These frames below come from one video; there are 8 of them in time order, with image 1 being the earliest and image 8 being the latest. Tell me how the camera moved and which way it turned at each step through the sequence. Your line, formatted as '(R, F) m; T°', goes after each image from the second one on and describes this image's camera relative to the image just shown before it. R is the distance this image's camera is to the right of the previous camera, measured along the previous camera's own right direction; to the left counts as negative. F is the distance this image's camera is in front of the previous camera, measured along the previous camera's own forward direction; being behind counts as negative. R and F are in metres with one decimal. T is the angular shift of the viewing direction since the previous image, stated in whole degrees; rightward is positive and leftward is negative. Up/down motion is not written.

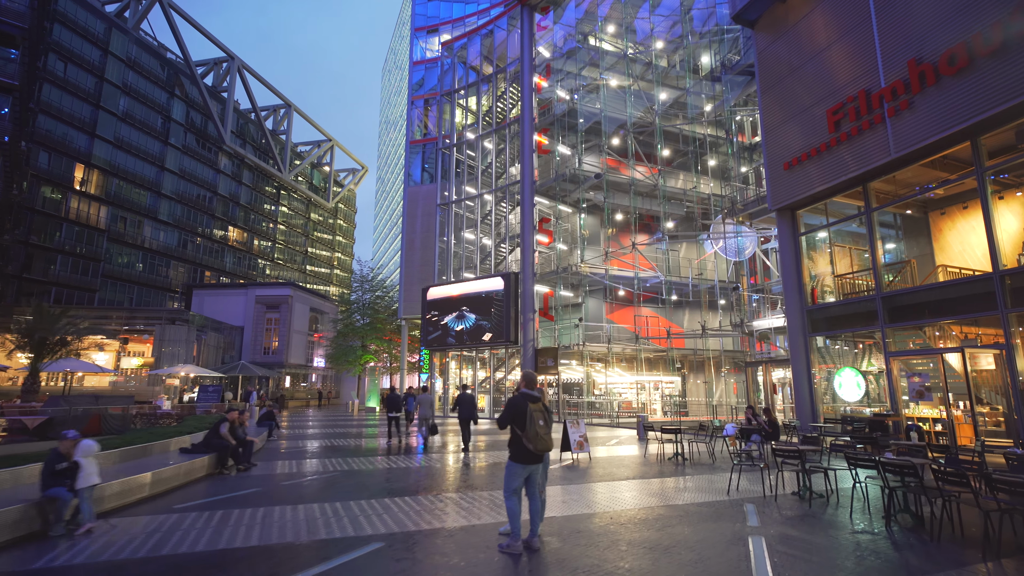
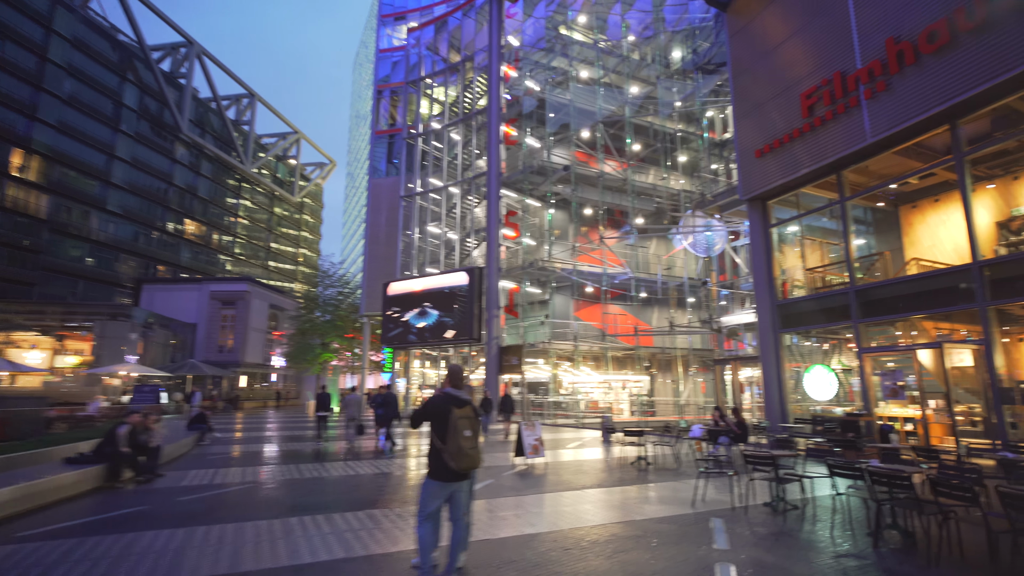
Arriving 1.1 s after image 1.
(+0.4, +1.0) m; +3°
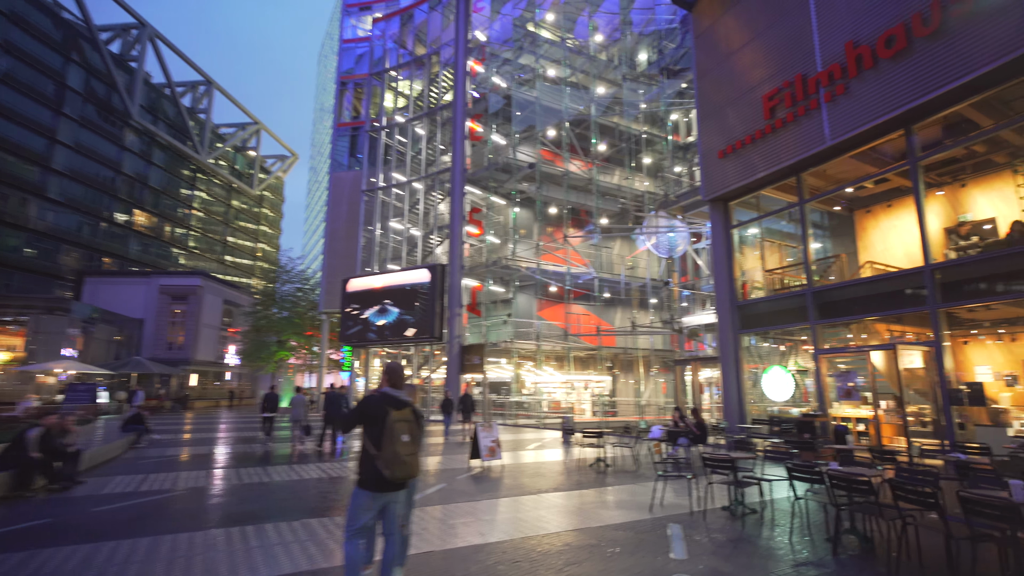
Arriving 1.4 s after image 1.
(+0.1, +0.3) m; +4°
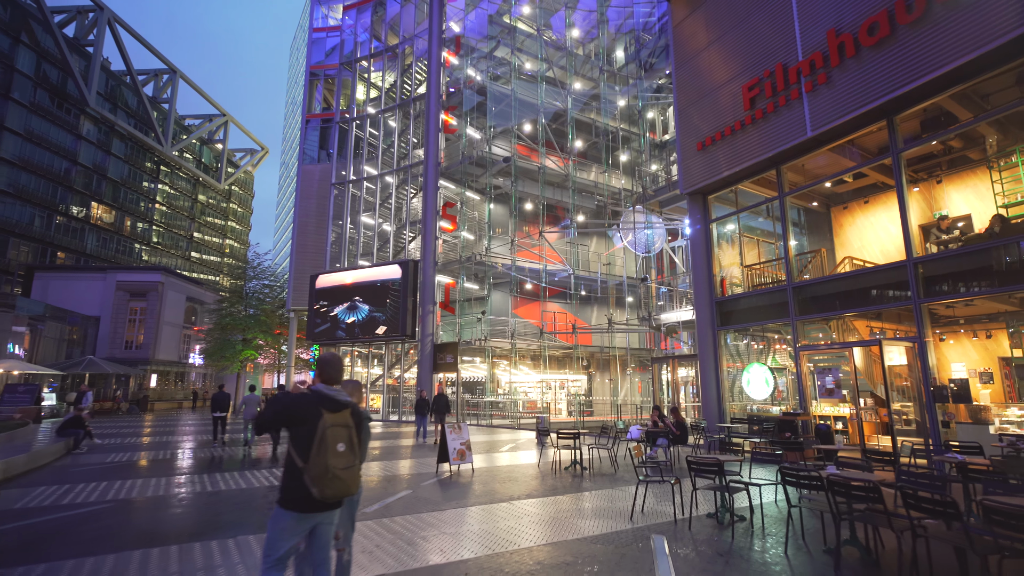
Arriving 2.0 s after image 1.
(+0.1, +0.6) m; +3°
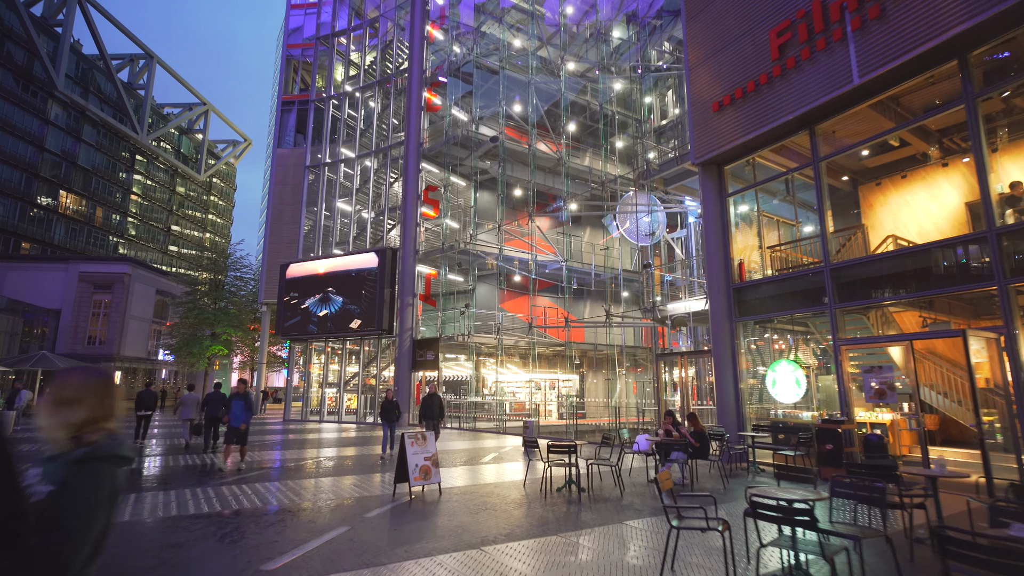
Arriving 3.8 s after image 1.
(+0.1, +1.9) m; +1°
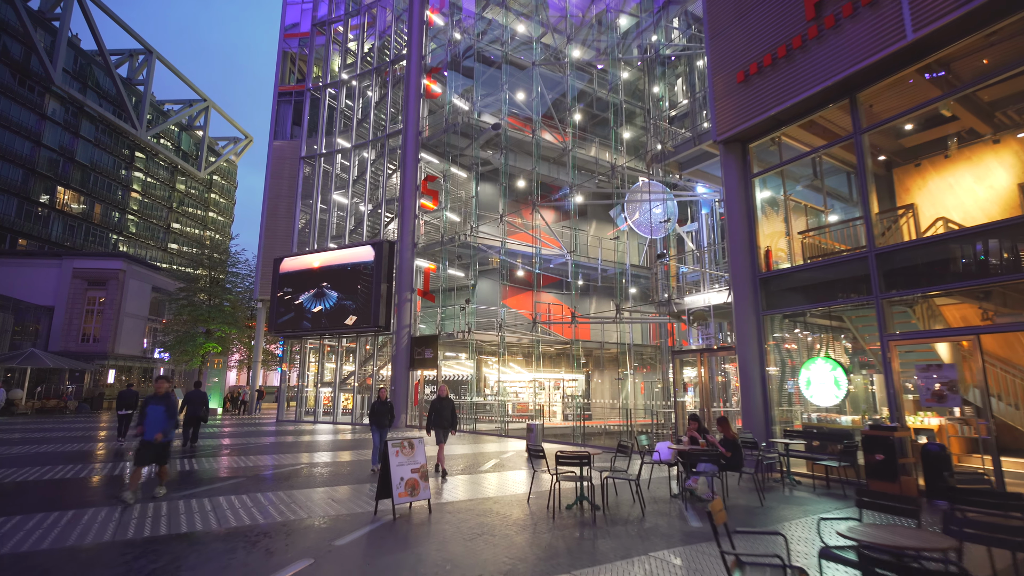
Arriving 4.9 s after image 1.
(0.0, +1.0) m; 0°
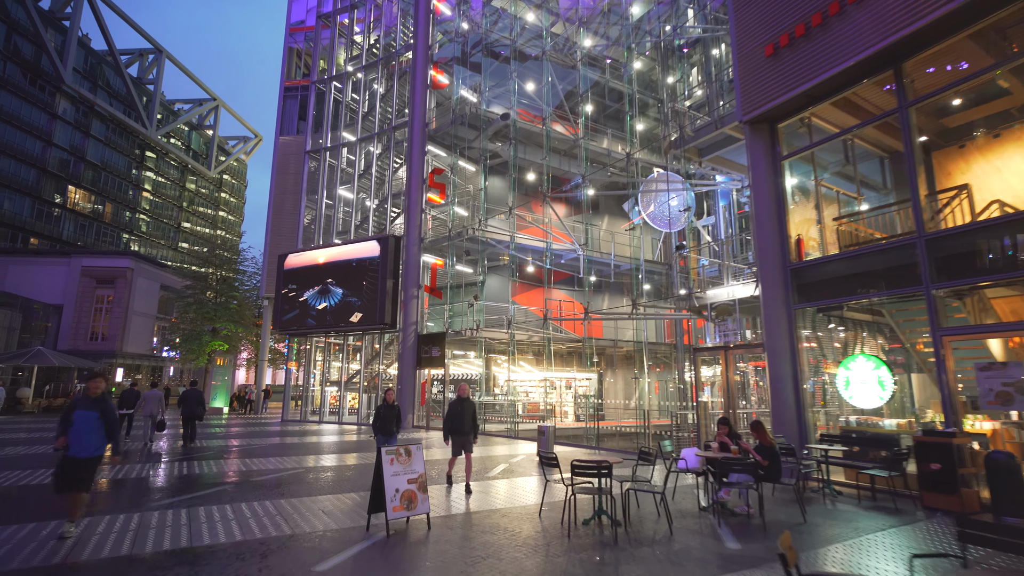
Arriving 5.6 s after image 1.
(0.0, +0.7) m; -1°
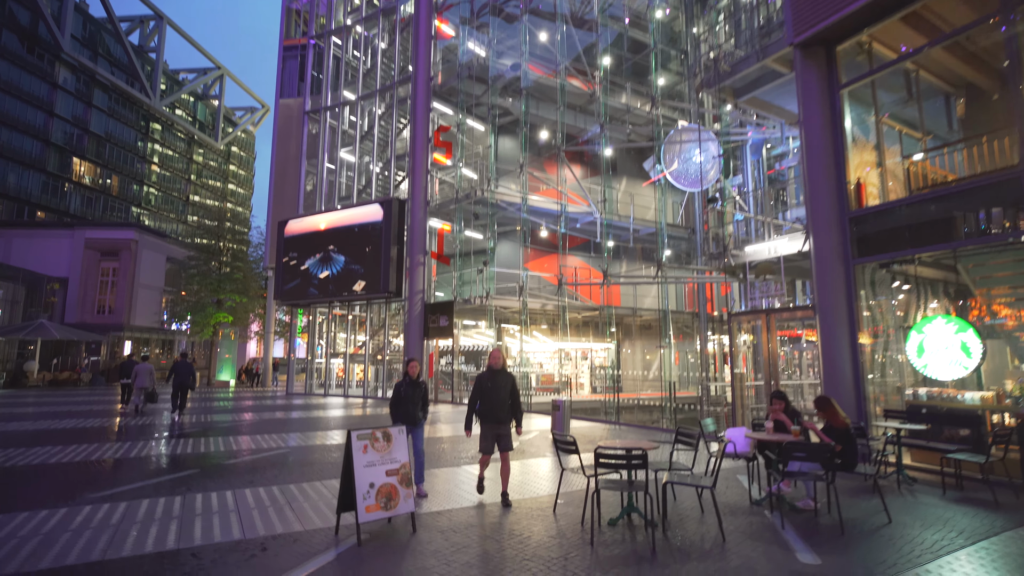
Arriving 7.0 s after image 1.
(+0.1, +1.2) m; -1°
